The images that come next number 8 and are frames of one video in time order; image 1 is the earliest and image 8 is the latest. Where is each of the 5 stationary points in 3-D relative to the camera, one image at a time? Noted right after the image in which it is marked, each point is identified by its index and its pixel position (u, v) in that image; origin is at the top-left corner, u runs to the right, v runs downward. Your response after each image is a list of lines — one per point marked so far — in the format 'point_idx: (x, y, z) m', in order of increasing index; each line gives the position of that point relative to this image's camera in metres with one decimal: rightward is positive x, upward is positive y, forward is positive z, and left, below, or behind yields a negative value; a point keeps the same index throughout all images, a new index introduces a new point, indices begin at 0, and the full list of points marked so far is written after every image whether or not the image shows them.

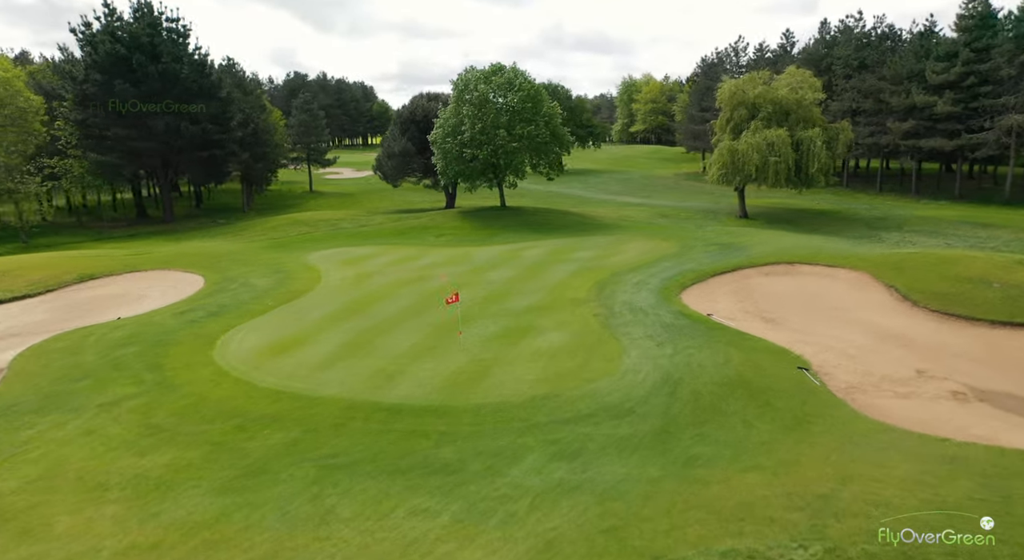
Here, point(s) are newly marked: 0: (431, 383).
0: (-1.8, -2.2, +14.4) m
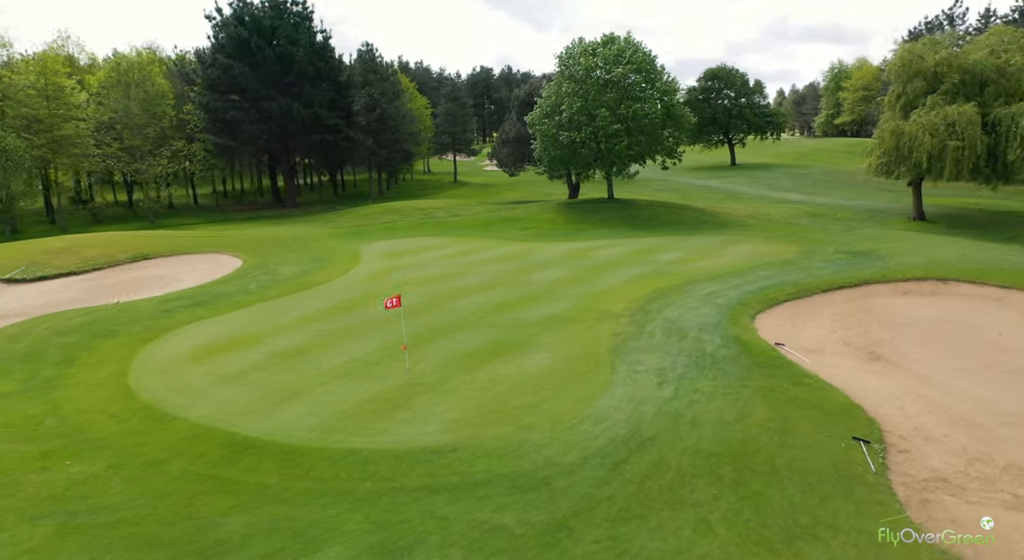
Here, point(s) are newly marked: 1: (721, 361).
0: (-3.2, -2.2, +11.4) m
1: (+4.3, -1.7, +14.0) m
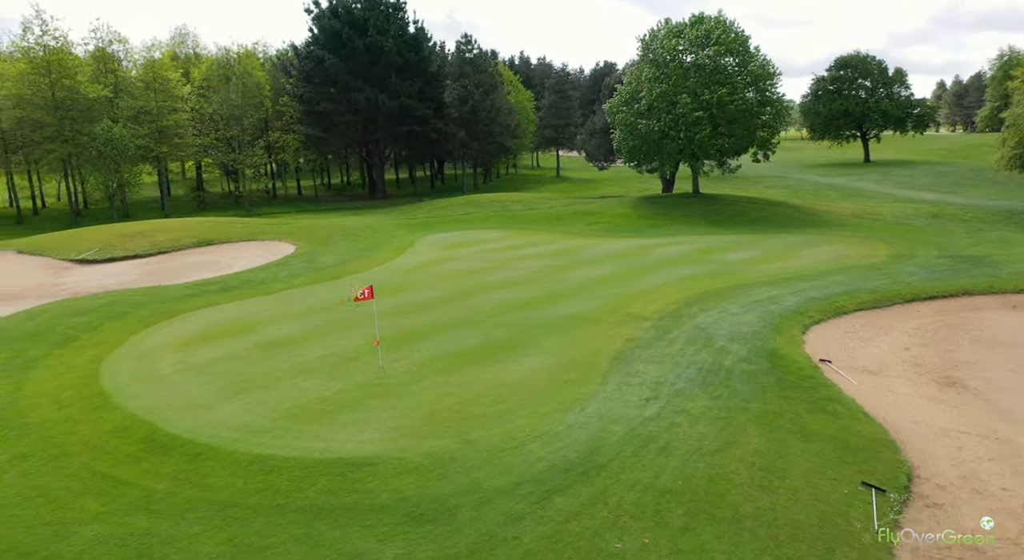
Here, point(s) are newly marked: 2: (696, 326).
0: (-3.9, -2.0, +10.6) m
1: (+3.9, -1.7, +11.9) m
2: (+4.1, -1.0, +15.6) m
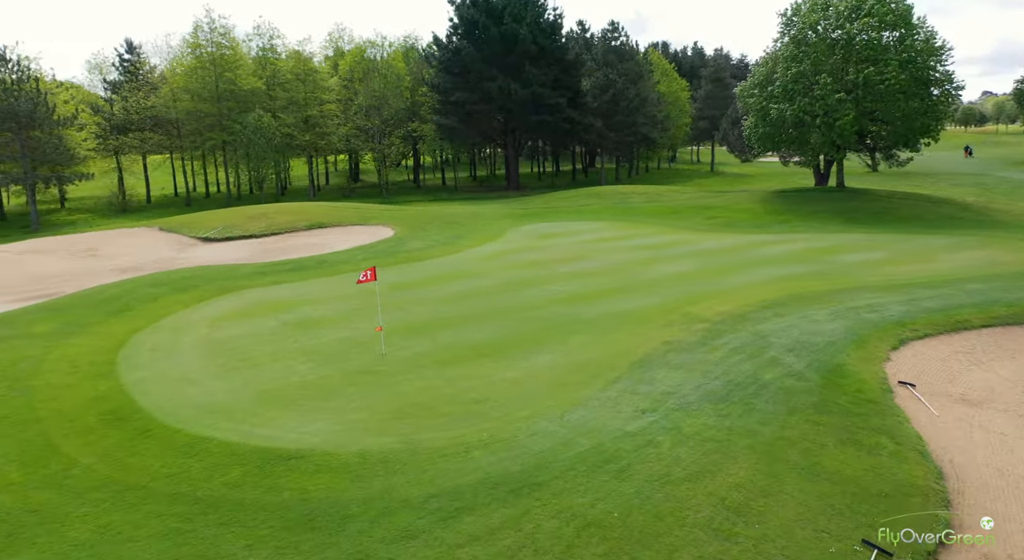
0: (-4.2, -1.7, +10.5) m
1: (+3.7, -1.7, +10.0) m
2: (+4.8, -1.0, +13.5) m
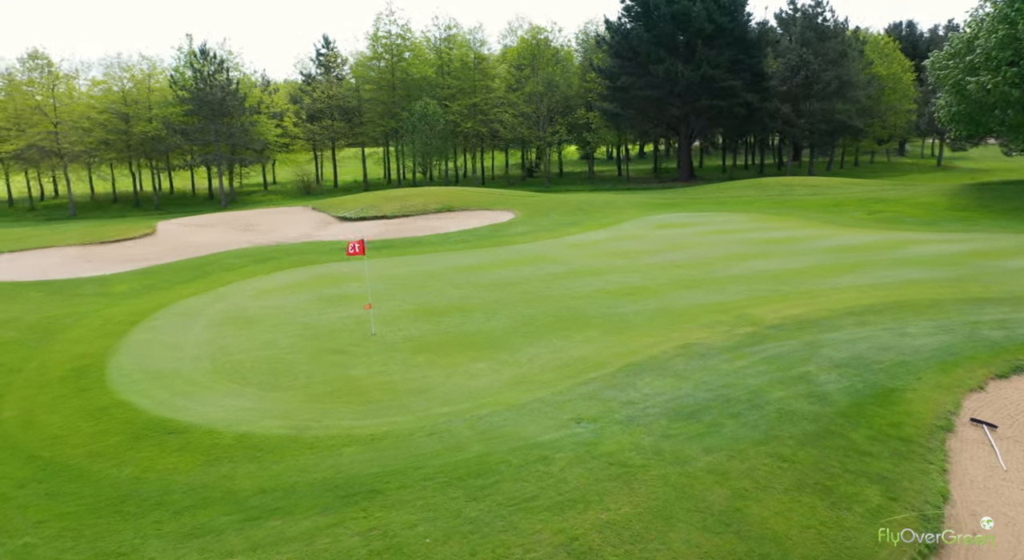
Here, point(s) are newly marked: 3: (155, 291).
0: (-4.7, -1.2, +10.6) m
1: (+2.8, -1.6, +8.0) m
2: (+4.8, -1.0, +11.0) m
3: (-8.2, -0.2, +15.8) m
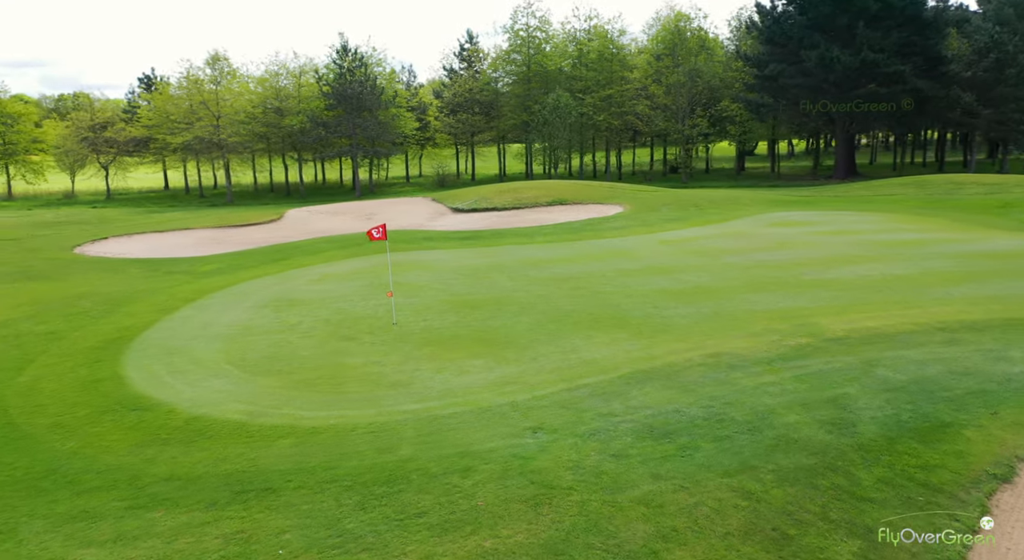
0: (-4.5, -0.9, +10.9) m
1: (+2.2, -1.6, +6.8) m
2: (+4.8, -1.1, +9.3) m
3: (-6.8, +0.2, +16.7) m
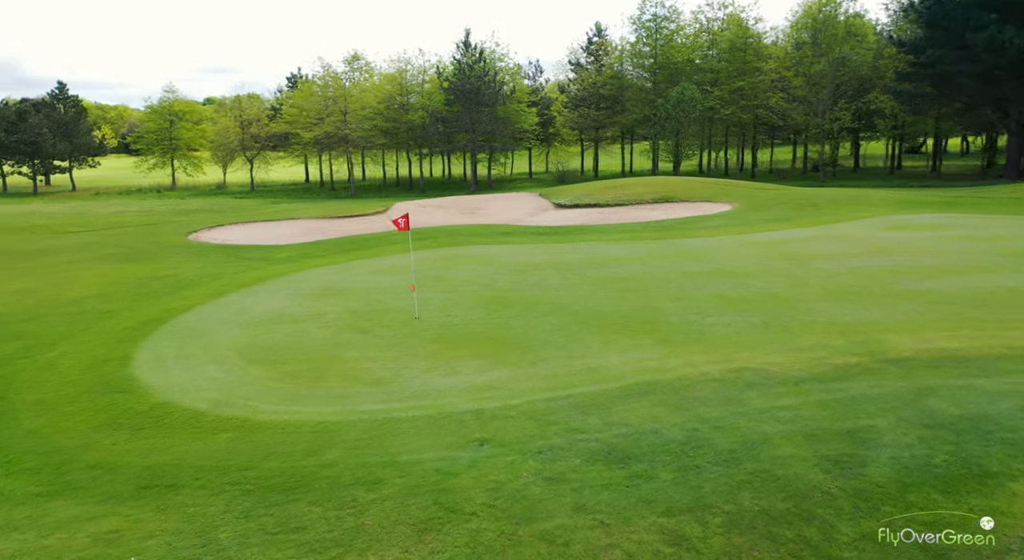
0: (-4.2, -0.7, +11.1) m
1: (+1.6, -1.7, +5.8) m
2: (+4.7, -1.2, +7.8) m
3: (-5.2, +0.5, +17.2) m
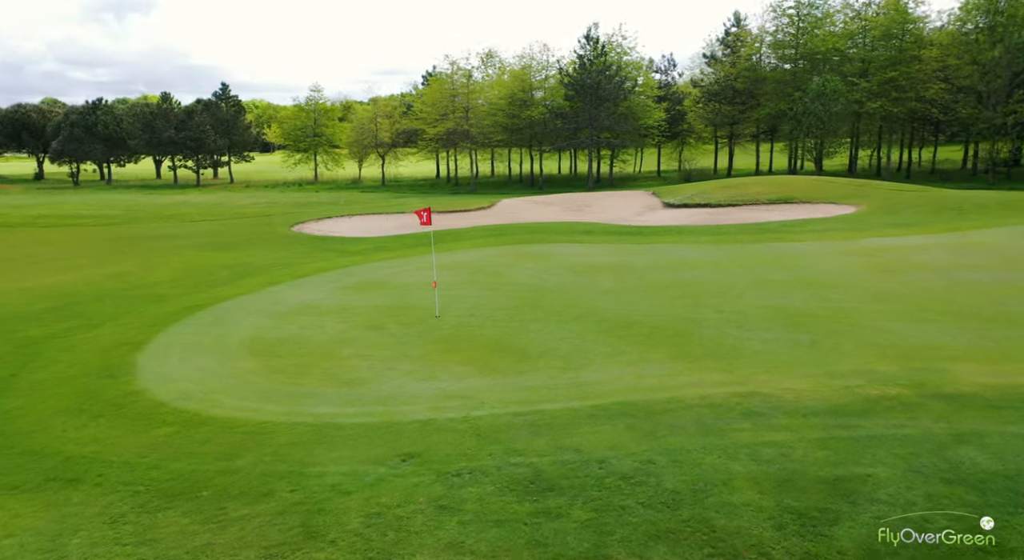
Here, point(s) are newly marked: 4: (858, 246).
0: (-3.8, -0.5, +11.3) m
1: (+0.8, -1.8, +5.0) m
2: (+4.2, -1.4, +6.3) m
3: (-3.6, +0.7, +17.5) m
4: (+8.5, +0.8, +16.9) m
